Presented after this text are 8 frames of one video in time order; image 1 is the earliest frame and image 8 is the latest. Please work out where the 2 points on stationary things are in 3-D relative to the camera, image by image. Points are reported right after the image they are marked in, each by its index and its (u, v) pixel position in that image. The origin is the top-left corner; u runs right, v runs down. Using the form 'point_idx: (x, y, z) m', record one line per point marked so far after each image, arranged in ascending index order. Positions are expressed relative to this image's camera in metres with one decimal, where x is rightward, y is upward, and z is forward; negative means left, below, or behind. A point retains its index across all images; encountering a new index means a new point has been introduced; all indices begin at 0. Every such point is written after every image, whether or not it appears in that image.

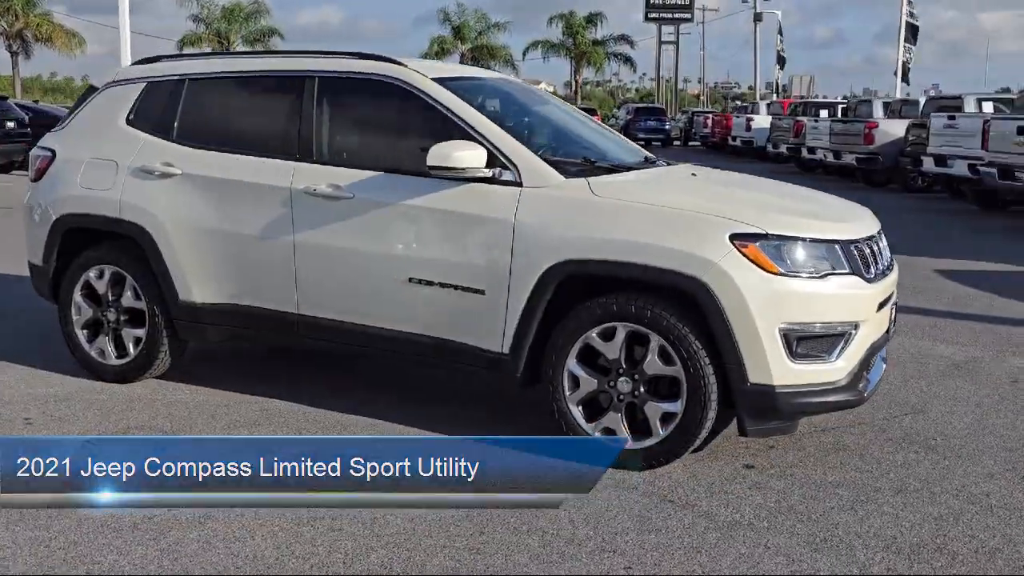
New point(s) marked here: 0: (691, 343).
0: (+0.8, -0.2, +4.4) m
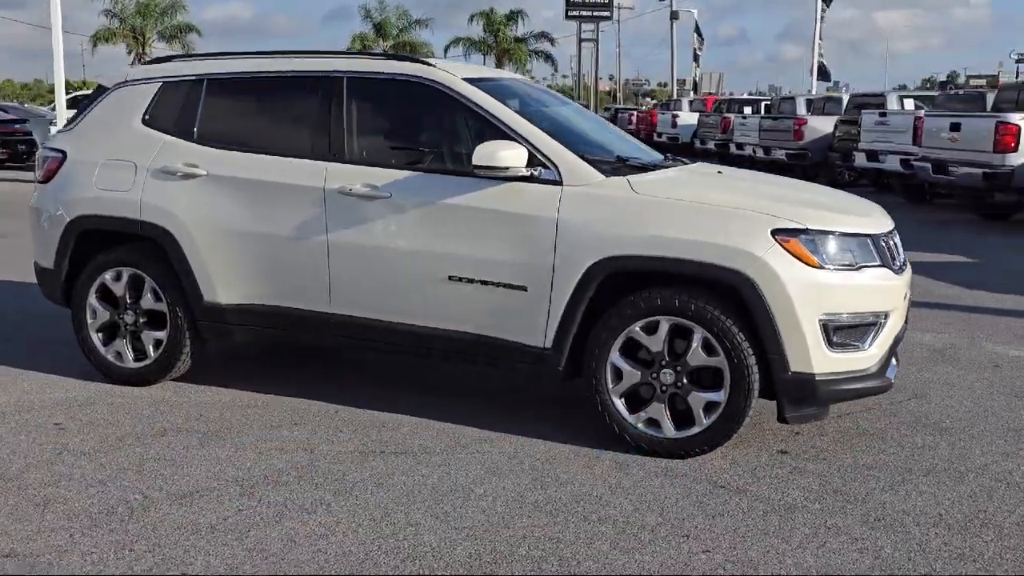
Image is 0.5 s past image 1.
0: (+1.0, -0.2, +4.6) m
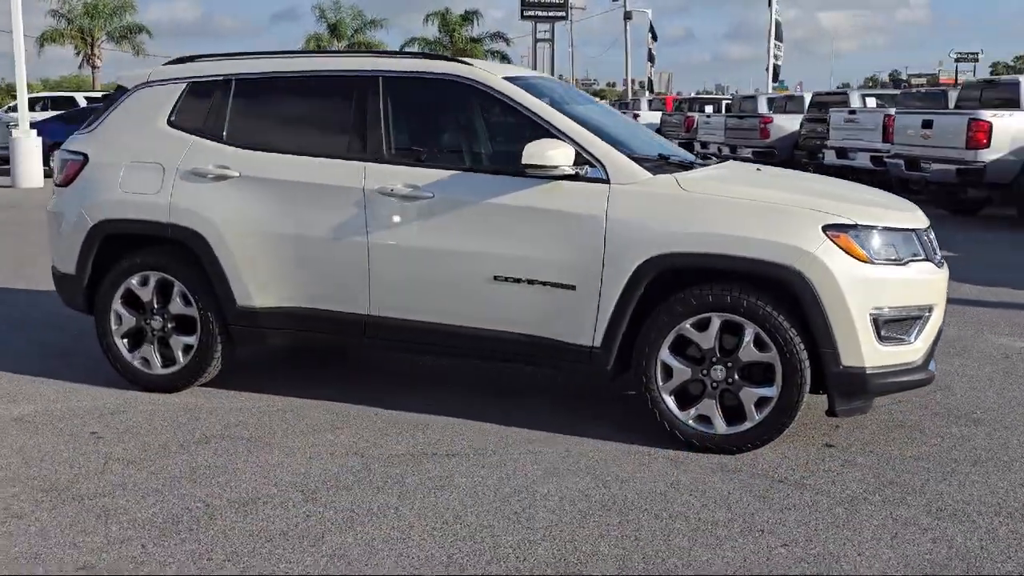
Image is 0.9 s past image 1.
0: (+1.2, -0.2, +4.6) m
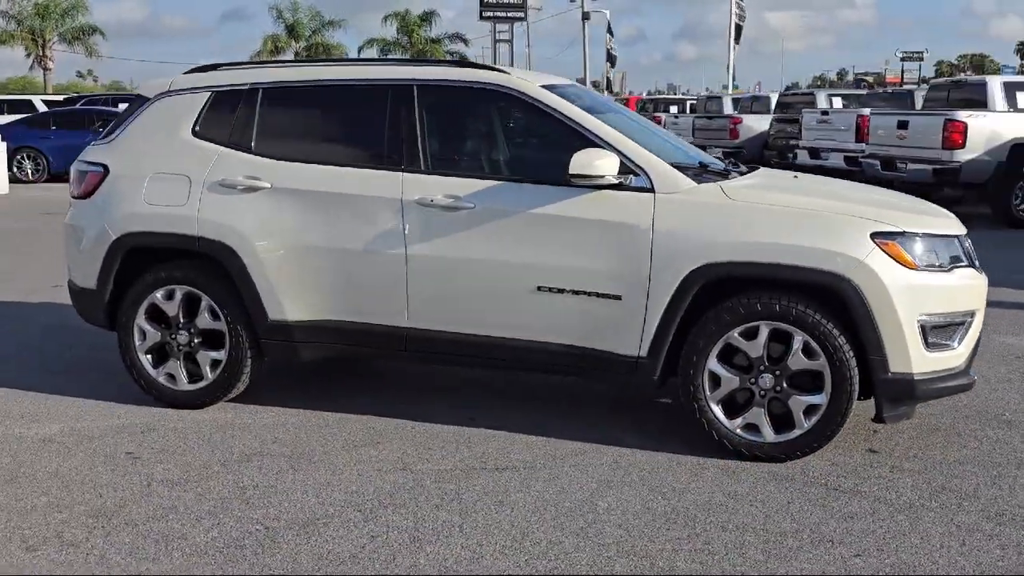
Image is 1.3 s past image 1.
0: (+1.5, -0.2, +4.6) m
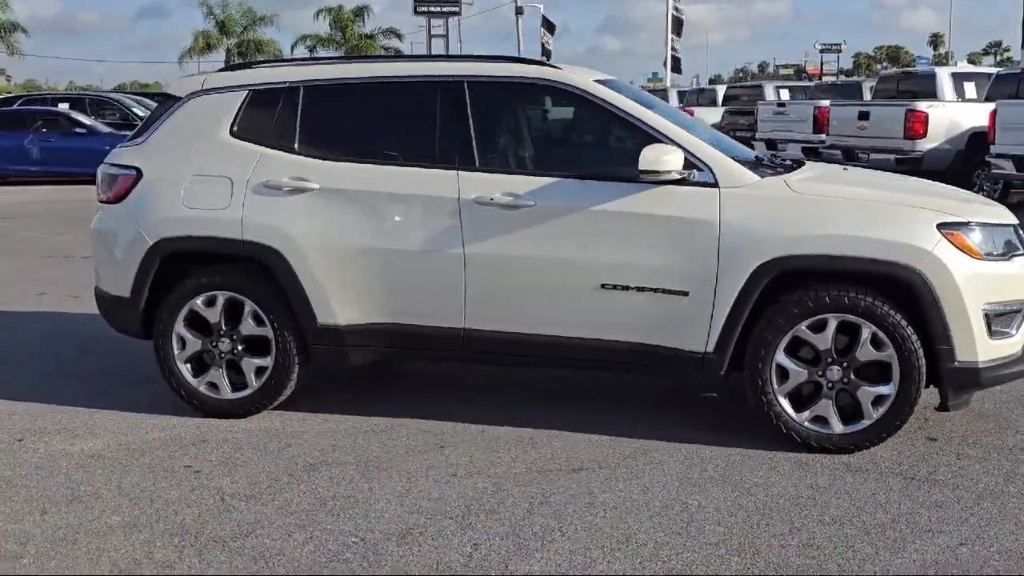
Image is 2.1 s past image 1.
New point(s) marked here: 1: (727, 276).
0: (+1.8, -0.2, +4.7) m
1: (+1.0, +0.1, +4.7) m
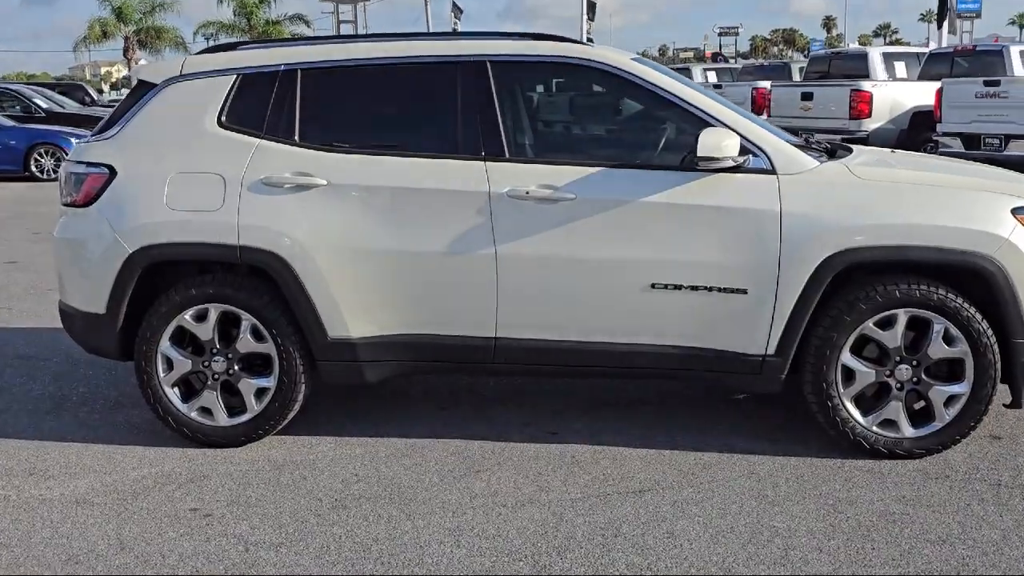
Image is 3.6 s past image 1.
0: (+2.0, -0.1, +4.3) m
1: (+1.2, +0.1, +4.3) m
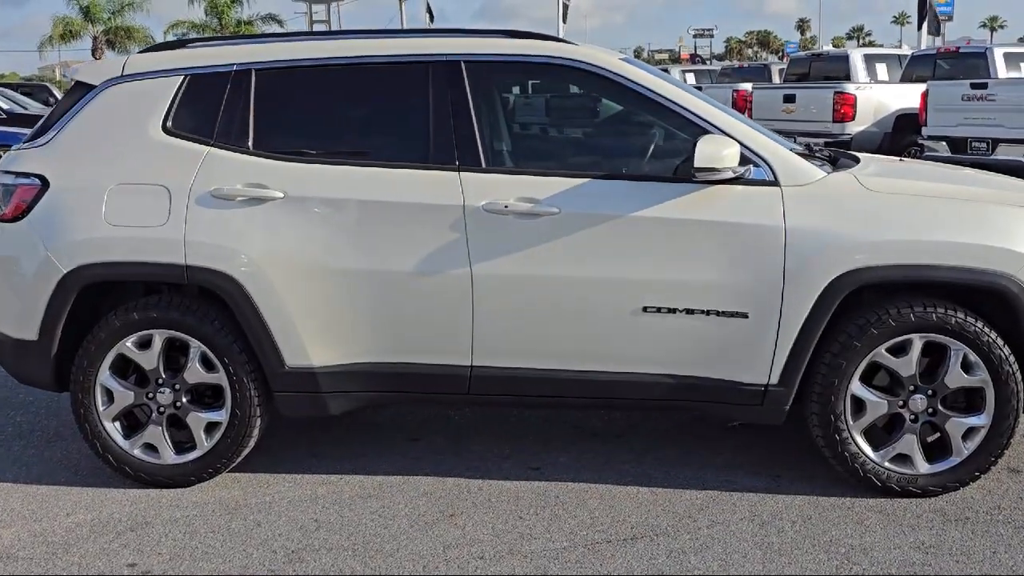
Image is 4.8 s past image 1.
0: (+1.9, -0.2, +4.0) m
1: (+1.1, 0.0, +3.9) m
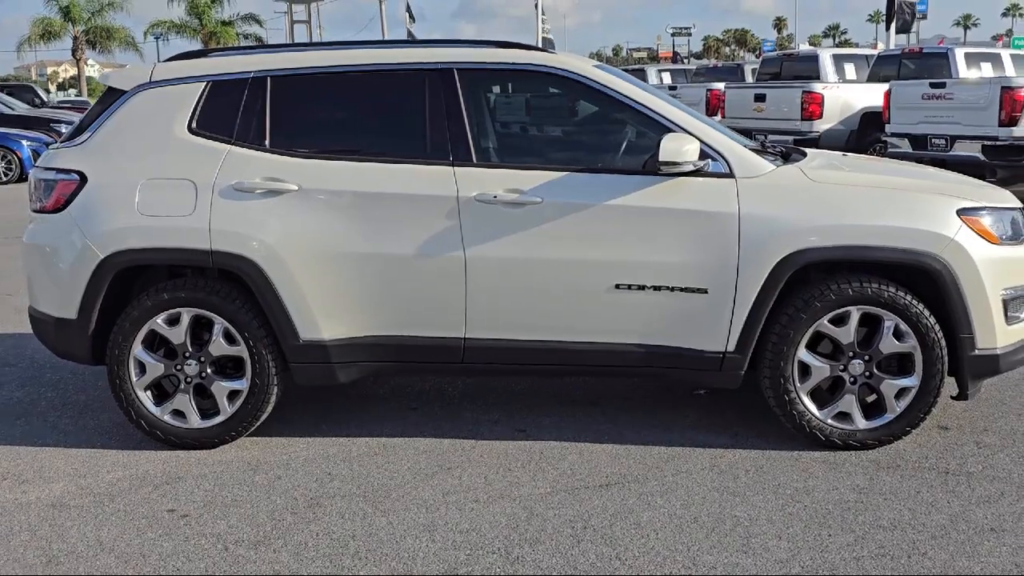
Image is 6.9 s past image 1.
0: (+1.8, -0.1, +4.5) m
1: (+1.0, +0.1, +4.5) m
